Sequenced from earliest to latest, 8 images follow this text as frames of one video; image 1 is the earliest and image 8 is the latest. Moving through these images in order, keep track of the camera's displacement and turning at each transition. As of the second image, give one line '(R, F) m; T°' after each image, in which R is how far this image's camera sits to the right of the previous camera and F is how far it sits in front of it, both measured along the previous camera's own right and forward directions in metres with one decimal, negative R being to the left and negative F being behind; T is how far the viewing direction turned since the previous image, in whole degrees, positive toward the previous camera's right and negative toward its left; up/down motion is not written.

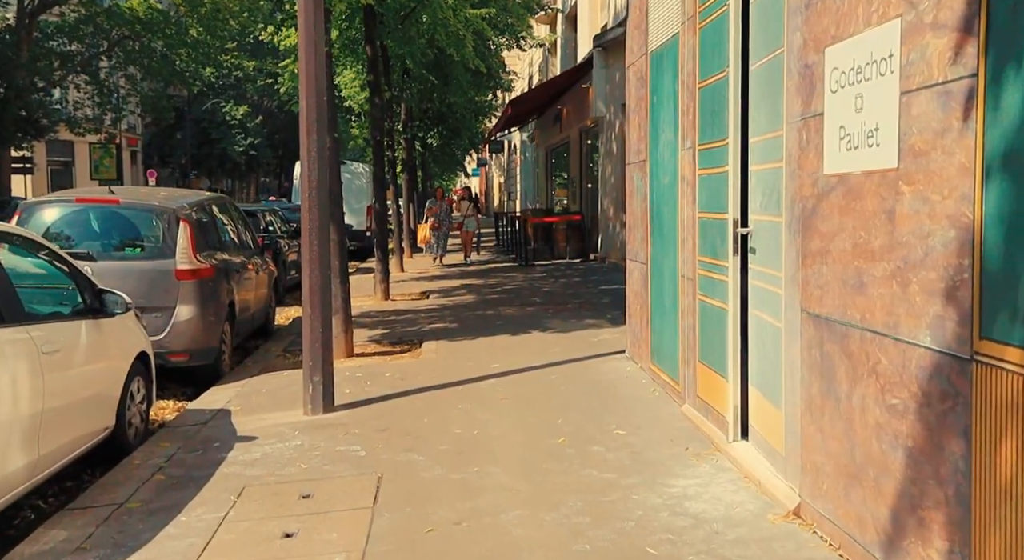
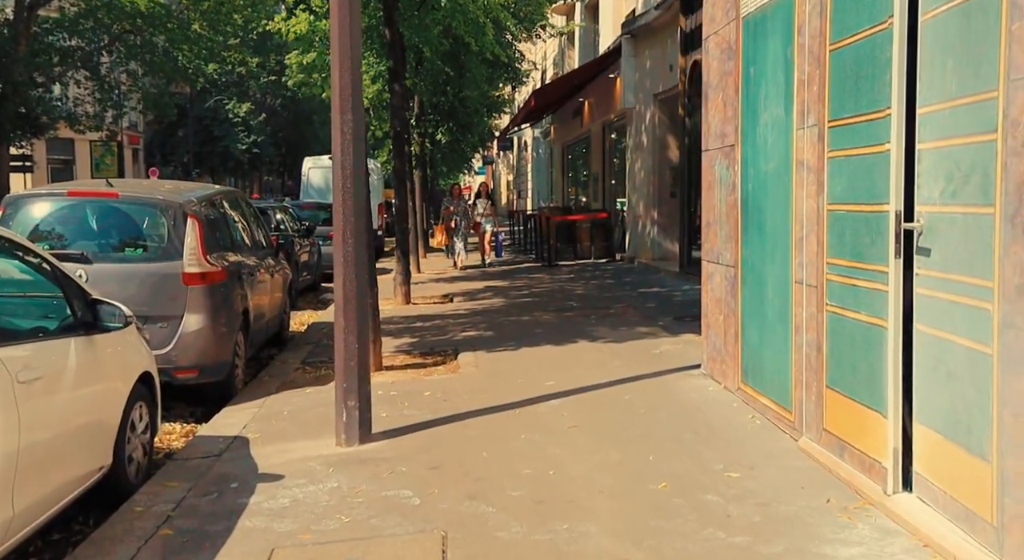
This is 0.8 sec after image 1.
(-0.4, +1.1) m; 0°
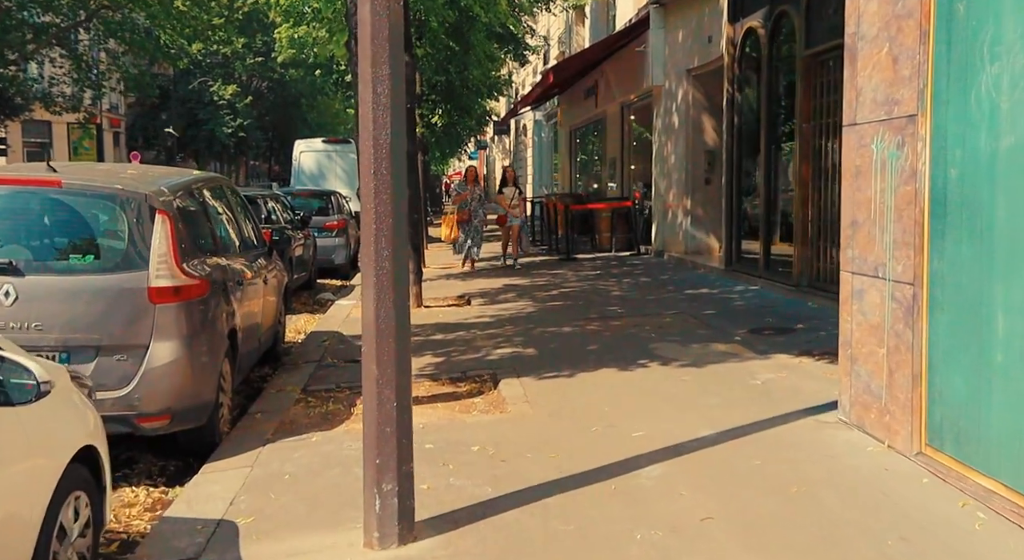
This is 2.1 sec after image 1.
(-0.5, +1.8) m; +1°
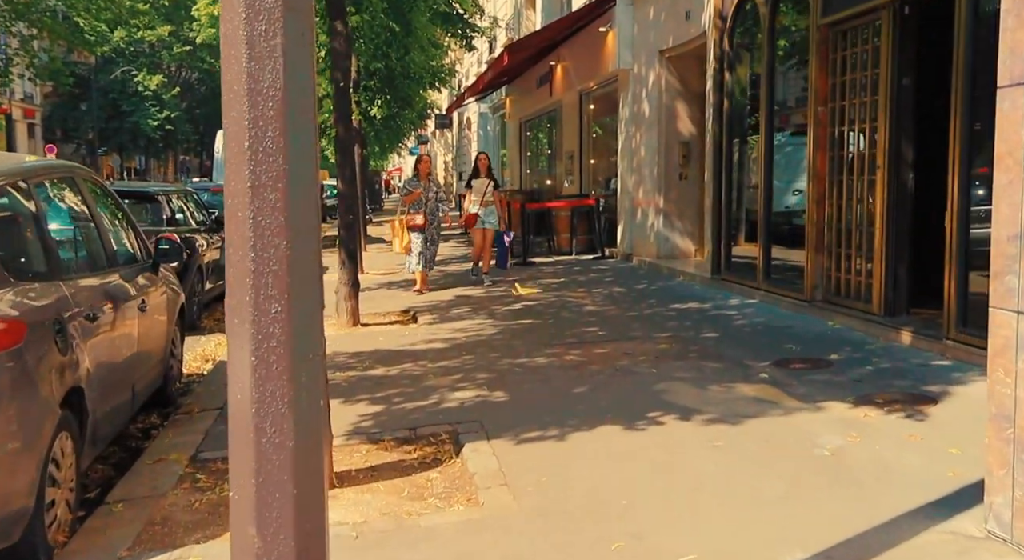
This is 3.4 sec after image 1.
(-0.2, +1.9) m; +4°
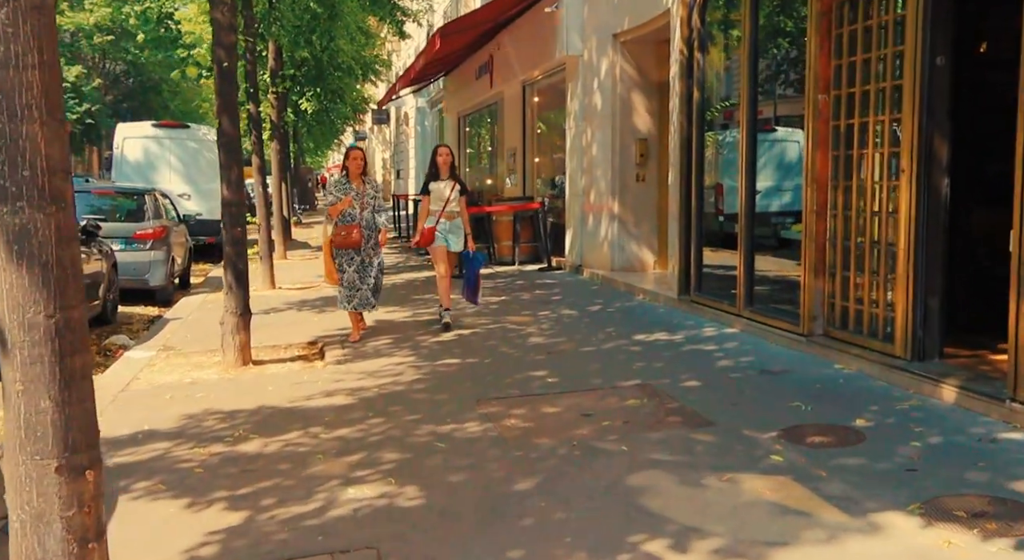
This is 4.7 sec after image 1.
(+0.1, +1.9) m; +3°
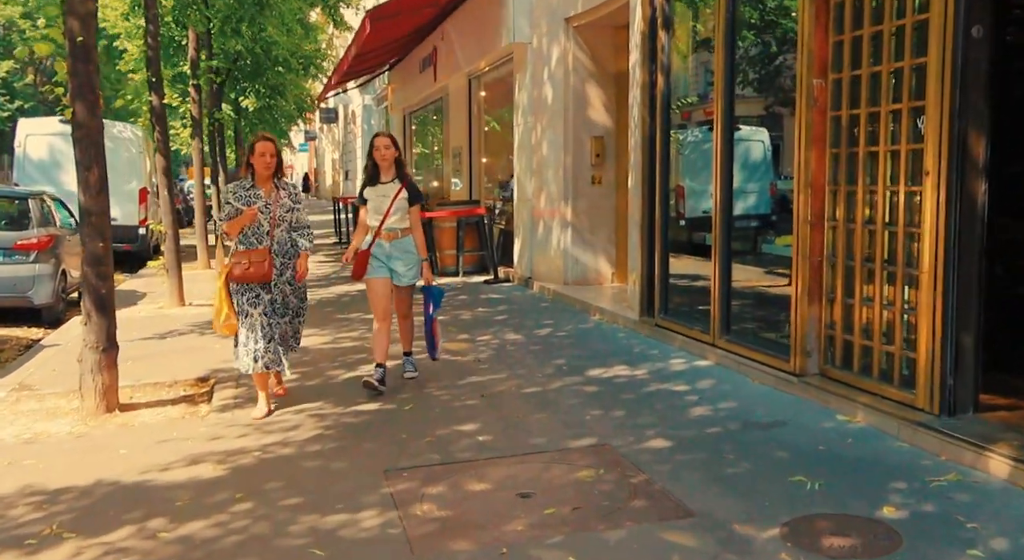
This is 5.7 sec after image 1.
(+0.2, +1.5) m; +3°
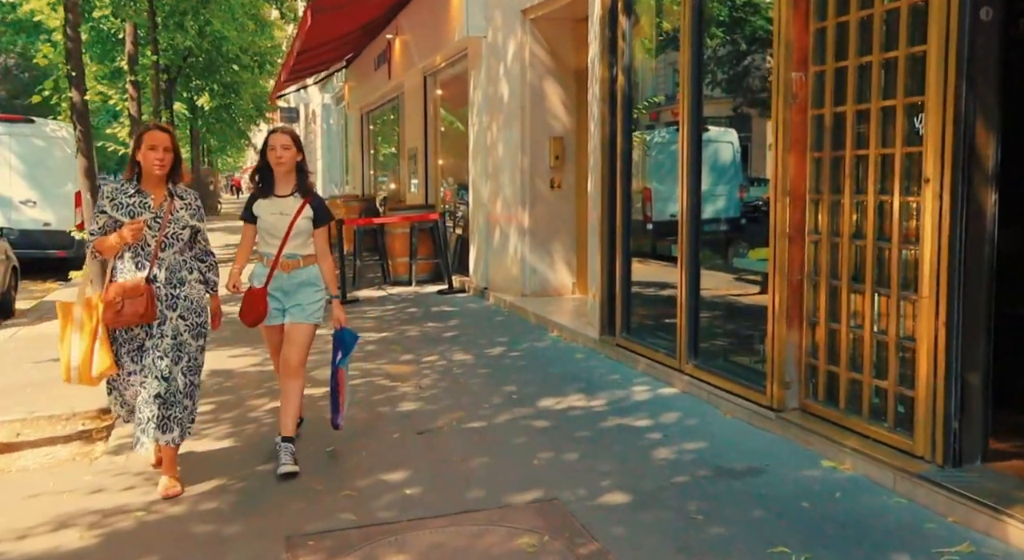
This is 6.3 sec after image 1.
(+0.2, +0.8) m; +2°
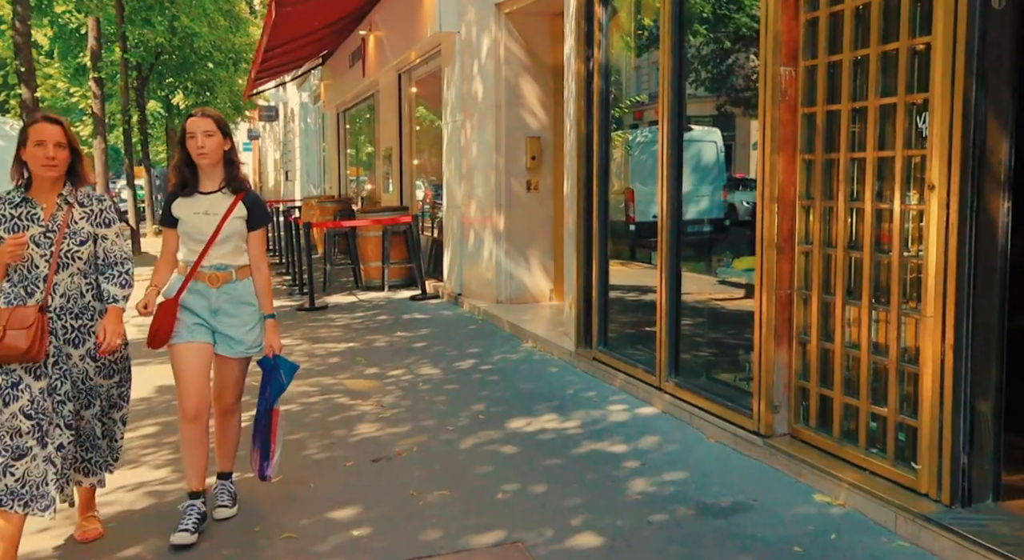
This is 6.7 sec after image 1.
(+0.1, +0.5) m; +1°
